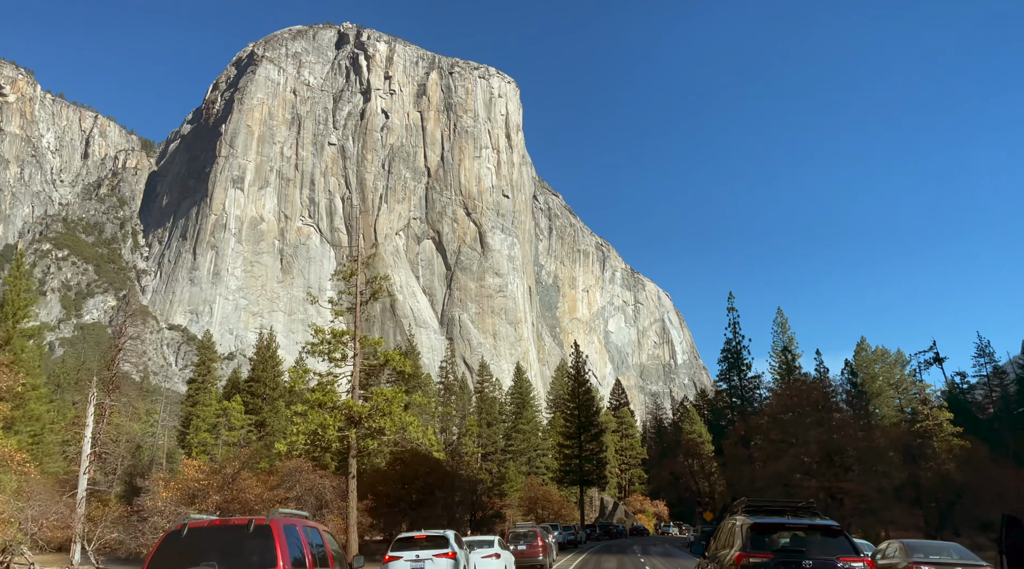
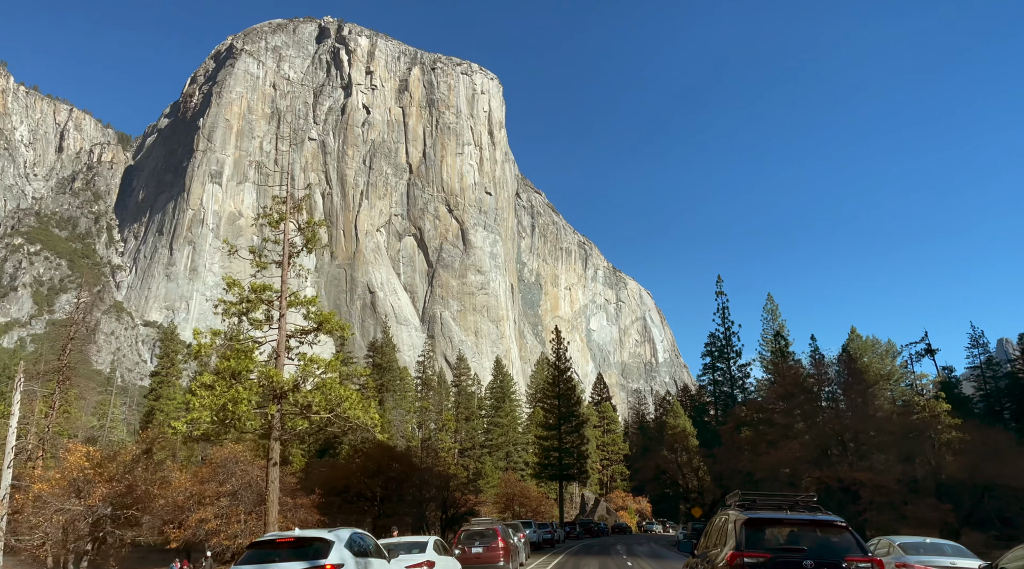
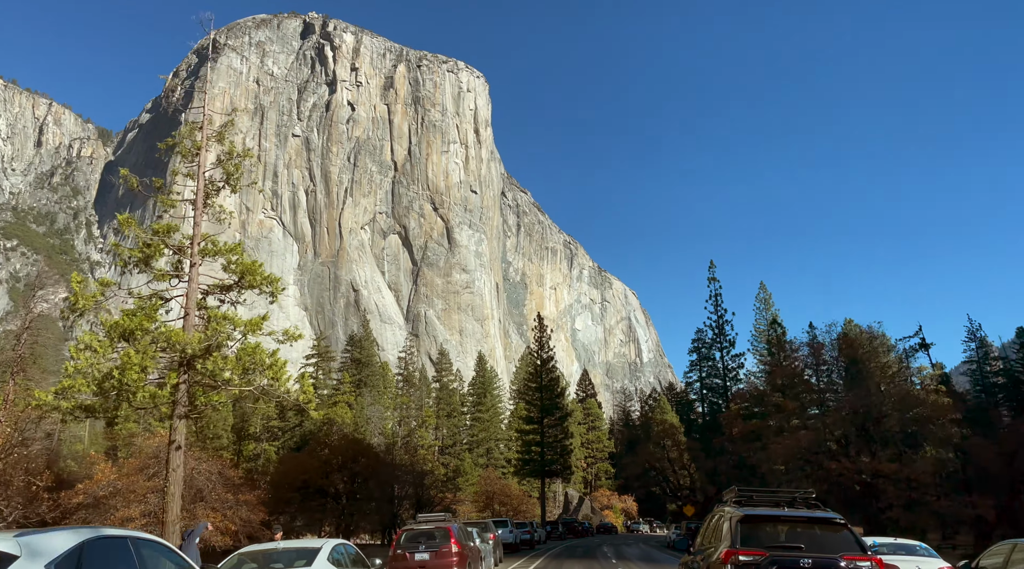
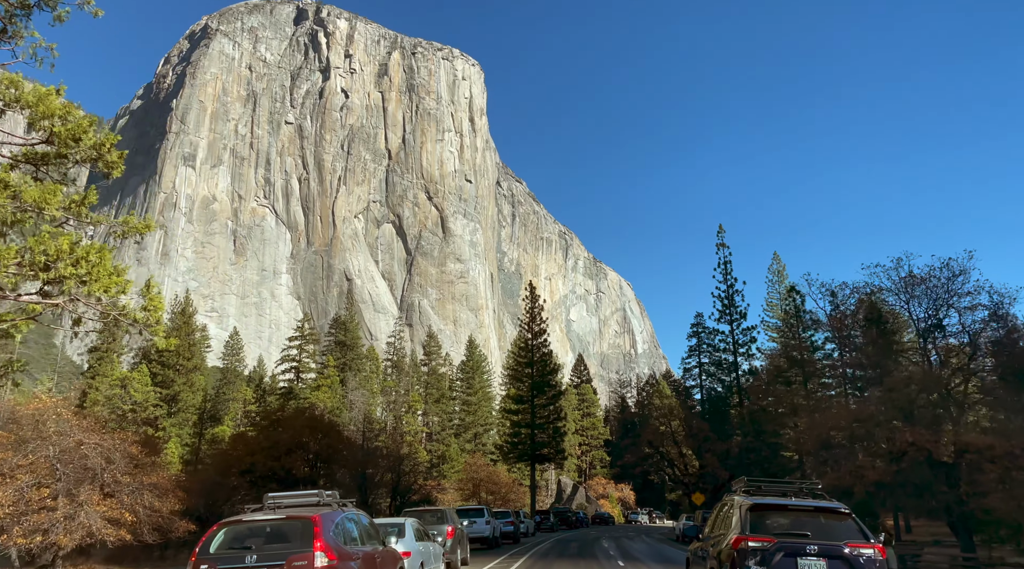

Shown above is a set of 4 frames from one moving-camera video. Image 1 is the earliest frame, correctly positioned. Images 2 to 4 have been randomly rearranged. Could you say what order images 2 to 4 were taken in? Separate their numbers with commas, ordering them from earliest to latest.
2, 3, 4
